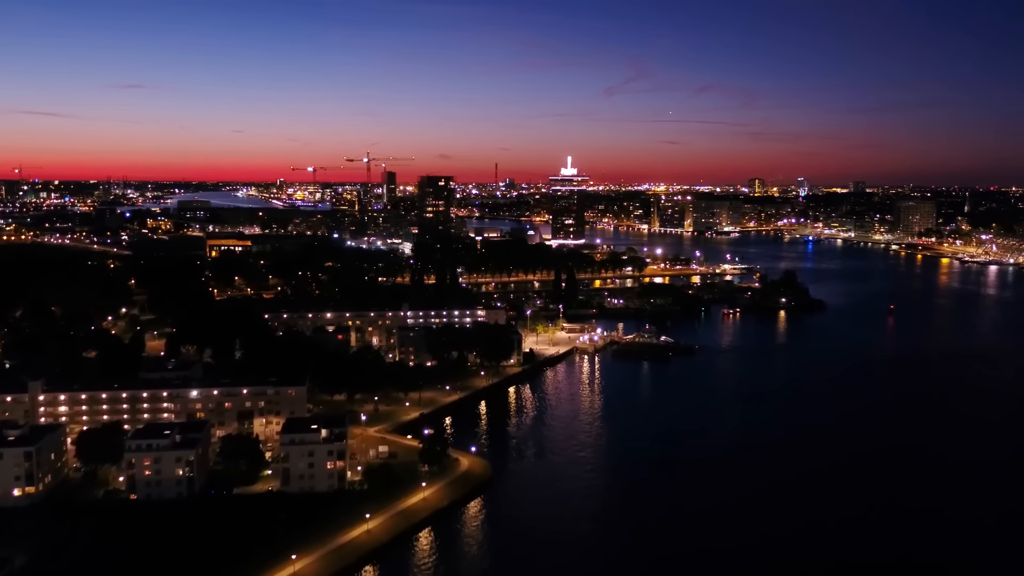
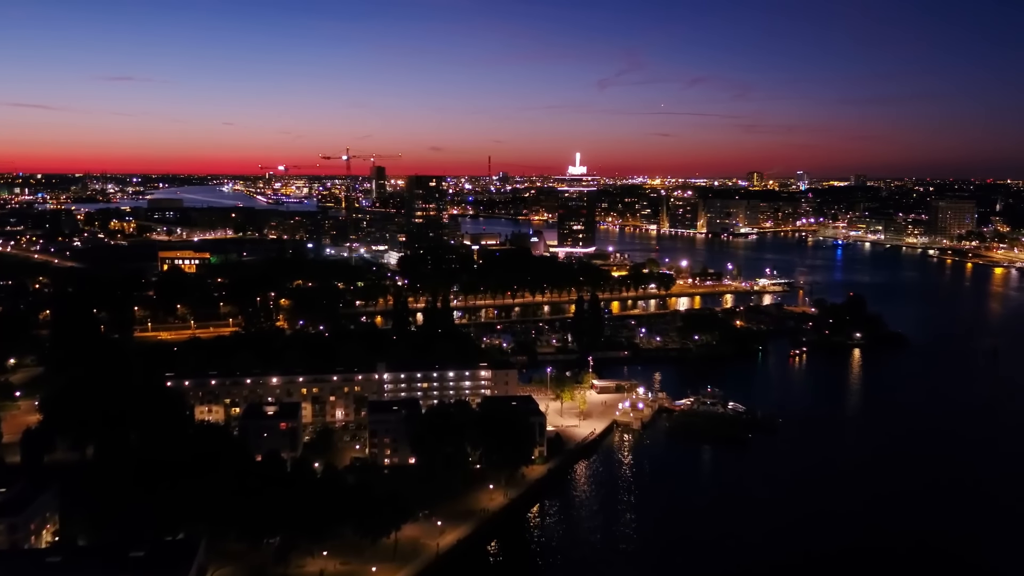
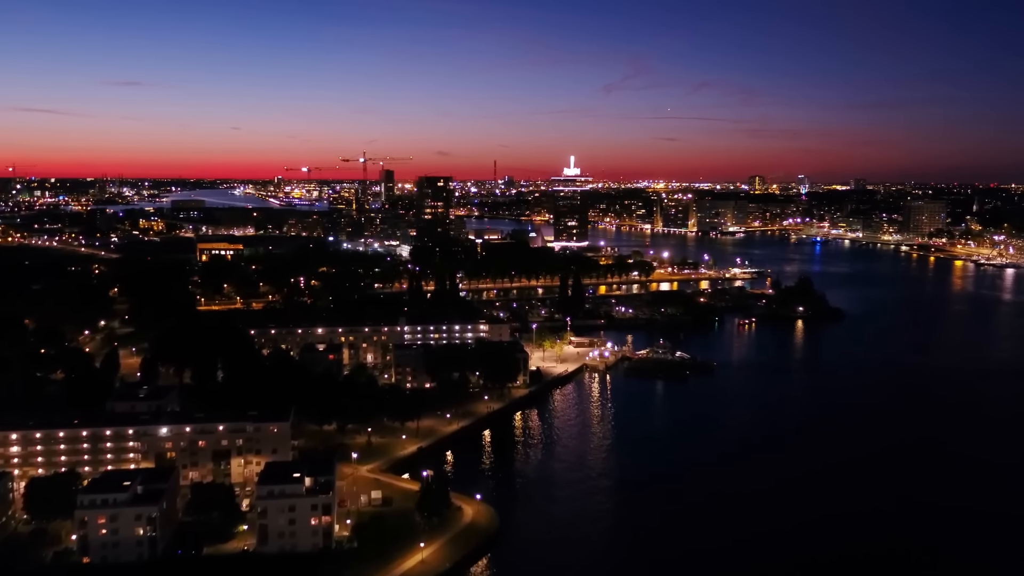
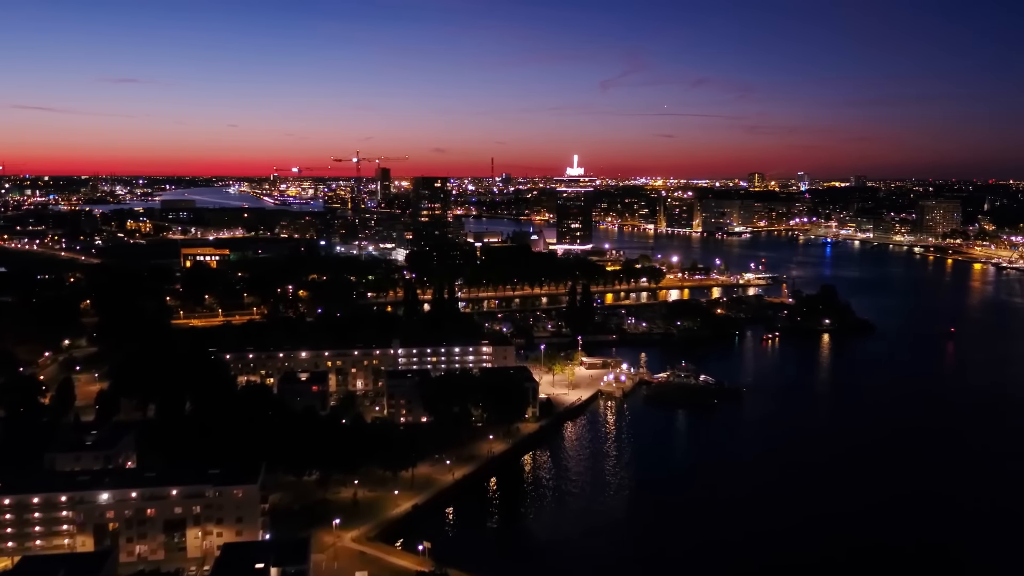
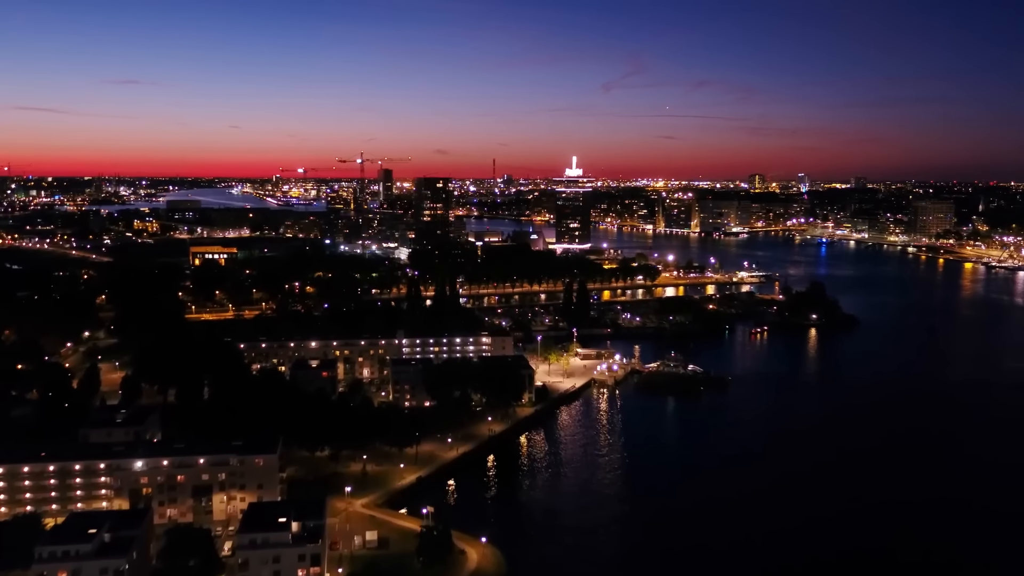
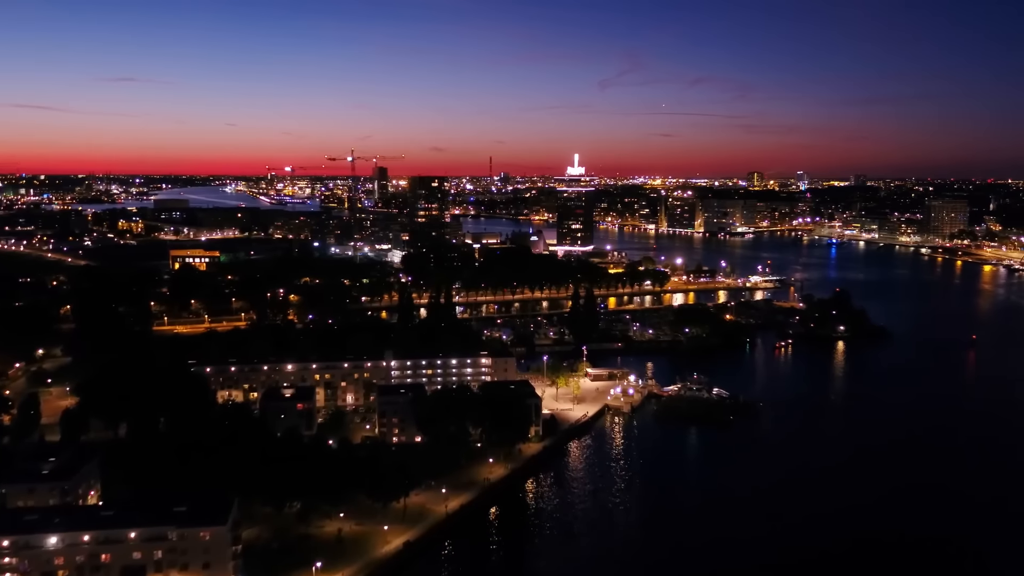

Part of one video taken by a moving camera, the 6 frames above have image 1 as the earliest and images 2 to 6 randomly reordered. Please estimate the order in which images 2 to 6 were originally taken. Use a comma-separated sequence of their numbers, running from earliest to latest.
3, 5, 4, 6, 2
